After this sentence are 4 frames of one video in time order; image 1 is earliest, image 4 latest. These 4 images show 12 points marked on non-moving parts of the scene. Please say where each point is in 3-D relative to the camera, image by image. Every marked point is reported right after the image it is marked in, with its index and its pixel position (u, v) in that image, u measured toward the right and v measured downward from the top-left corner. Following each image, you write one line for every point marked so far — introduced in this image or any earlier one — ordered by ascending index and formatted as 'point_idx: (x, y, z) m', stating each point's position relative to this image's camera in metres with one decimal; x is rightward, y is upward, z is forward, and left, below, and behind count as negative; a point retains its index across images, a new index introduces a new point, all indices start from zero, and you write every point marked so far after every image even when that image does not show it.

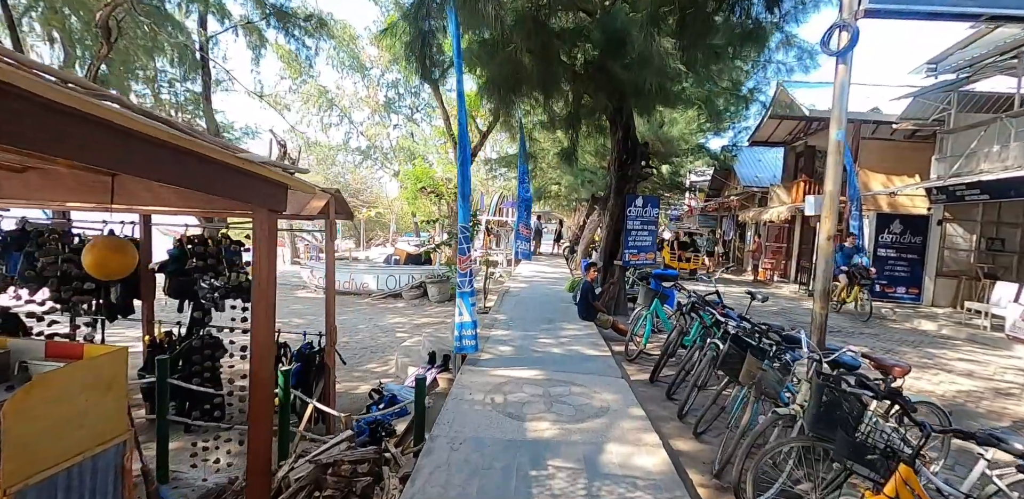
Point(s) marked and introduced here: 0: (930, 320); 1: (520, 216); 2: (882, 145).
0: (+9.1, -1.5, +10.6) m
1: (+0.2, +0.8, +11.8) m
2: (+10.8, +3.1, +14.2) m
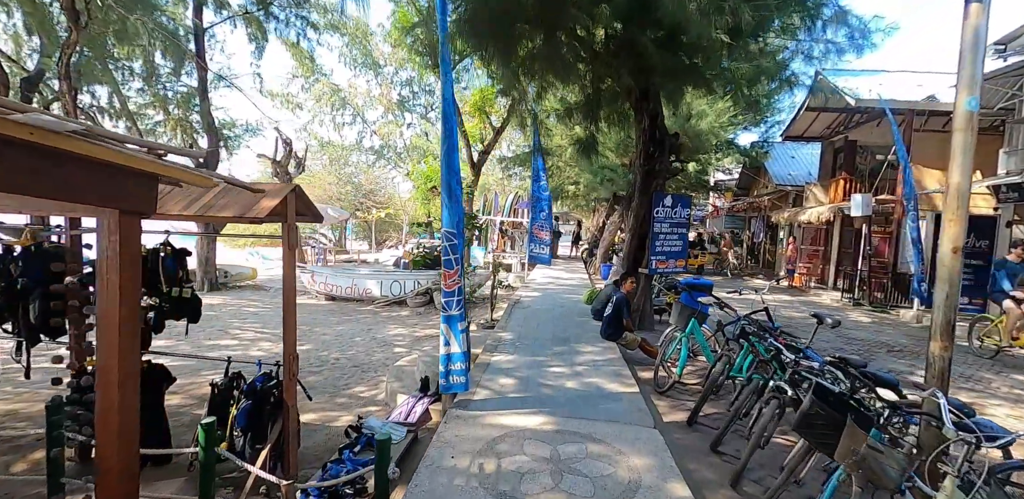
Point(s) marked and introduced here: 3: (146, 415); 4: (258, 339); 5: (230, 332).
0: (+9.4, -1.6, +9.3) m
1: (+0.5, +0.7, +10.8) m
2: (+11.1, +2.9, +12.7) m
3: (-3.1, -1.4, +4.2) m
4: (-4.7, -1.7, +9.2) m
5: (-5.5, -1.6, +9.5) m
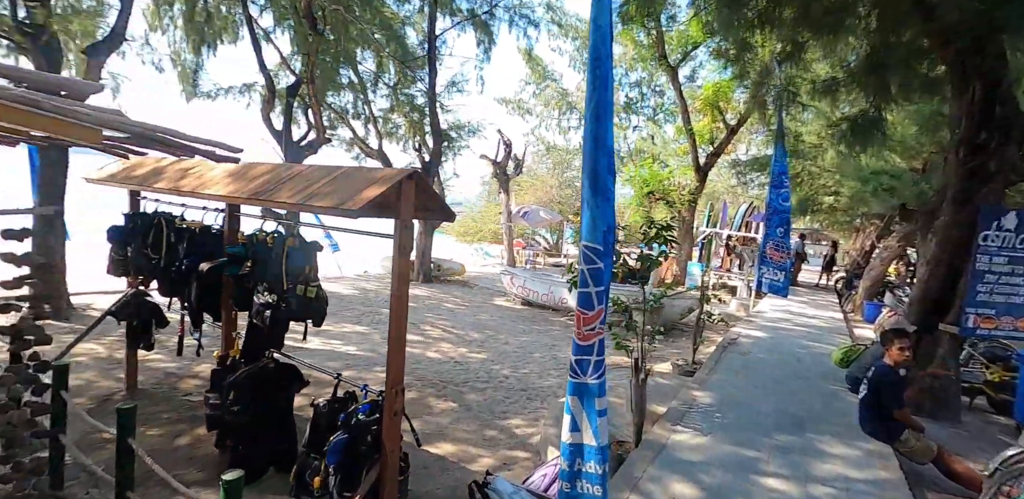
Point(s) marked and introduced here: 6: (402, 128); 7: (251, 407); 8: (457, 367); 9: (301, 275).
0: (+11.5, -2.8, +3.1) m
1: (+4.3, +0.3, +8.3) m
2: (+14.9, +1.6, +5.5) m
3: (-1.9, -1.3, +3.9) m
4: (-1.3, -1.7, +9.1) m
5: (-1.8, -1.5, +9.7) m
6: (-3.3, +3.6, +14.6) m
7: (-2.0, -1.2, +3.7) m
8: (-0.8, -1.8, +7.3) m
9: (-1.5, -0.2, +3.6) m
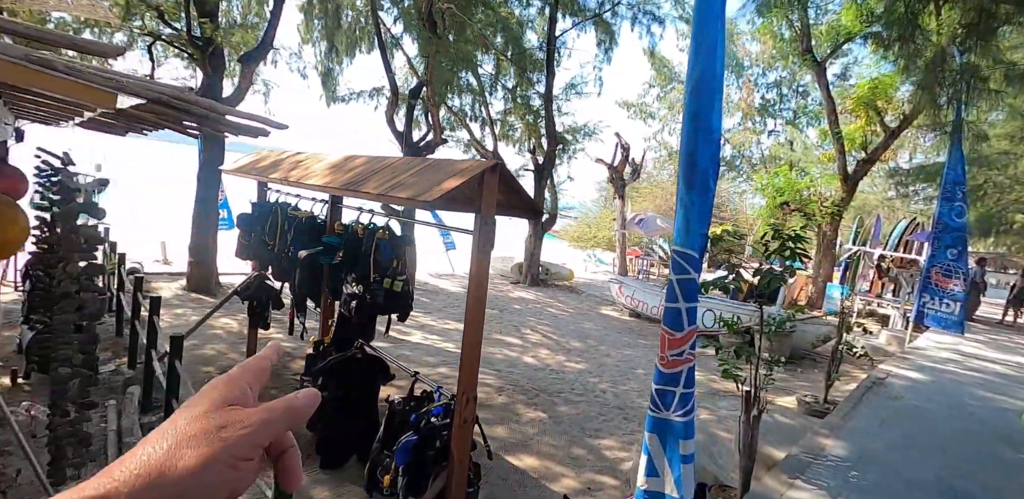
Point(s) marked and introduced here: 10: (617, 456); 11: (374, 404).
0: (+11.5, -3.4, +0.1) m
1: (+5.9, -0.1, +6.8) m
2: (+15.6, +0.7, +1.6) m
3: (-1.3, -1.2, +3.9) m
4: (+0.5, -1.7, +8.8) m
5: (+0.2, -1.6, +9.6) m
6: (+0.1, +3.6, +14.7) m
7: (-1.4, -1.1, +3.8) m
8: (+0.6, -1.8, +7.1) m
9: (-0.9, -0.1, +3.6) m
10: (+1.0, -2.1, +4.9) m
11: (-1.1, -1.3, +4.0) m
